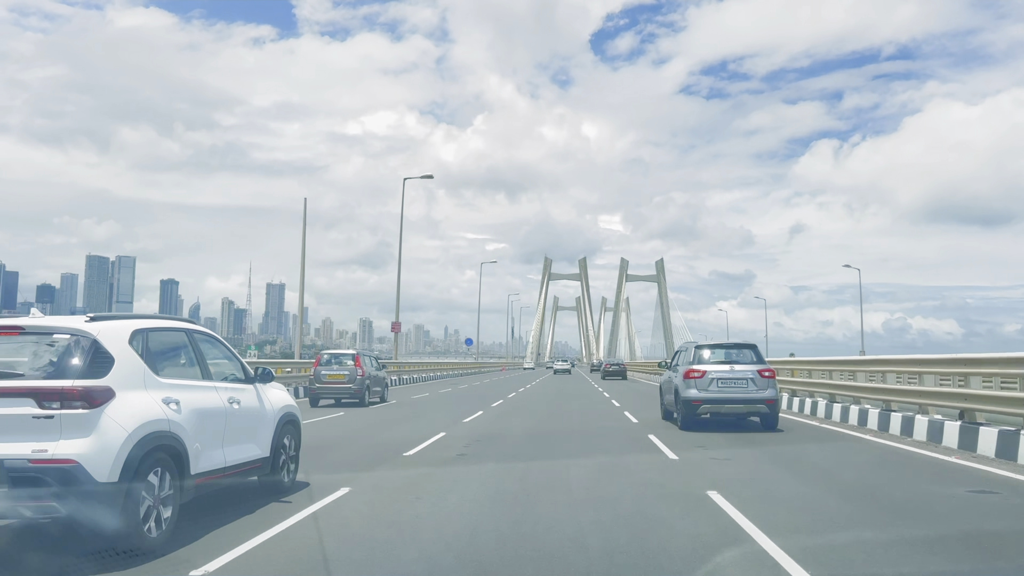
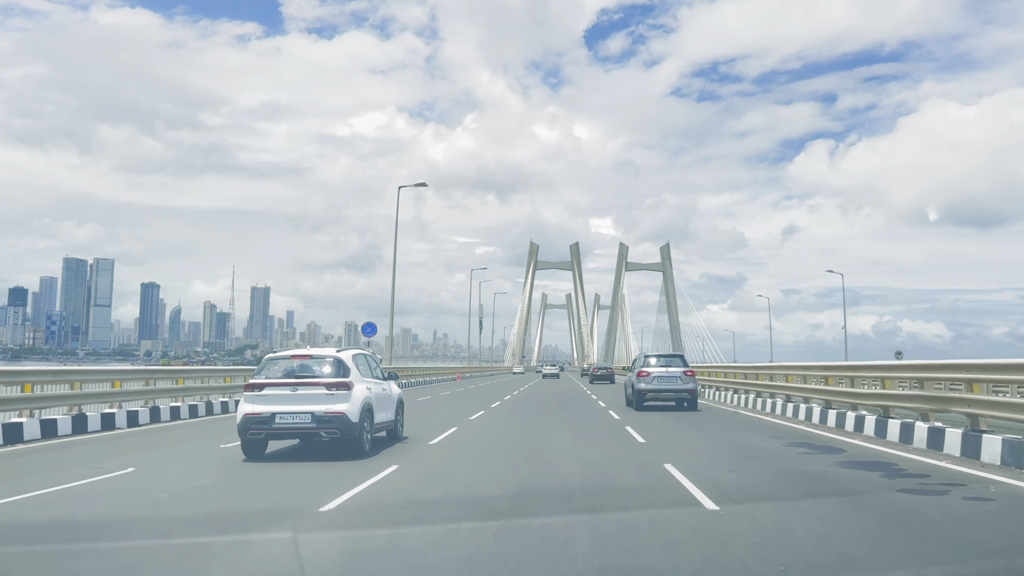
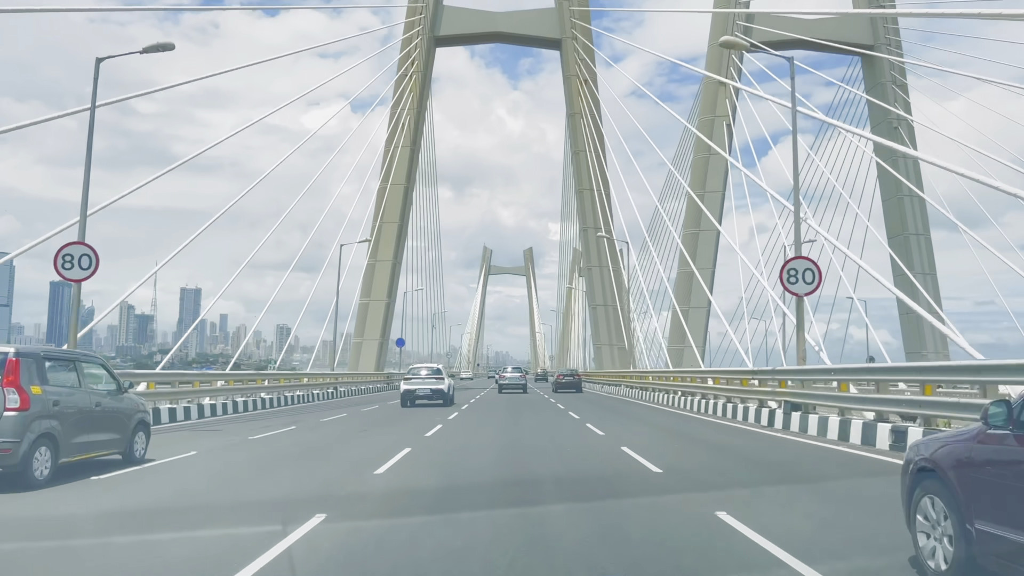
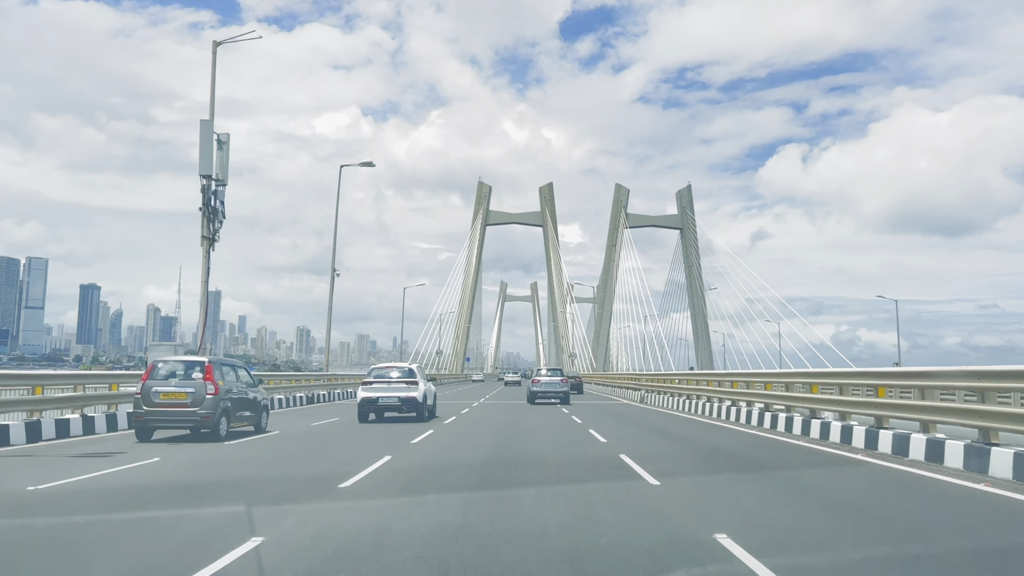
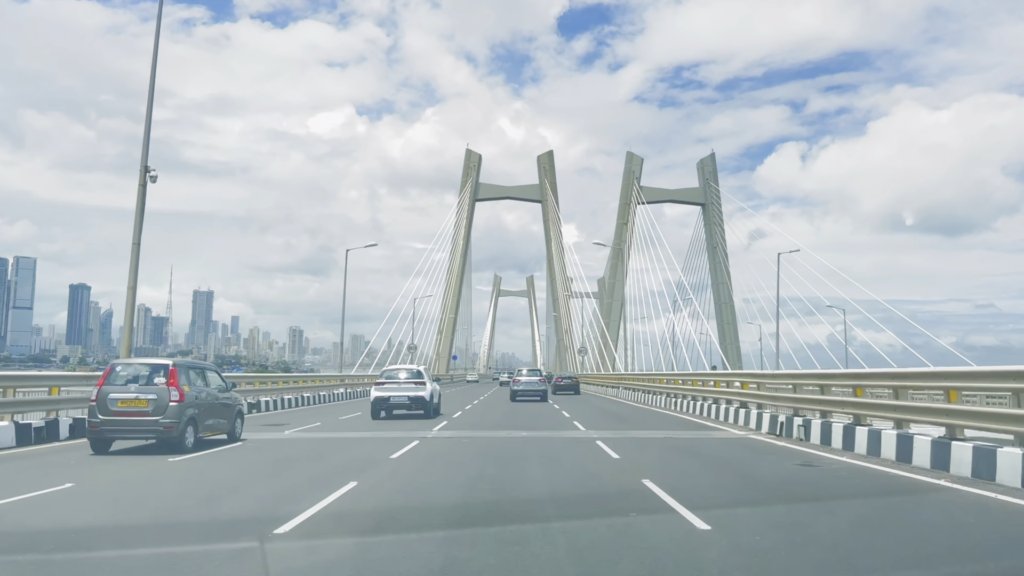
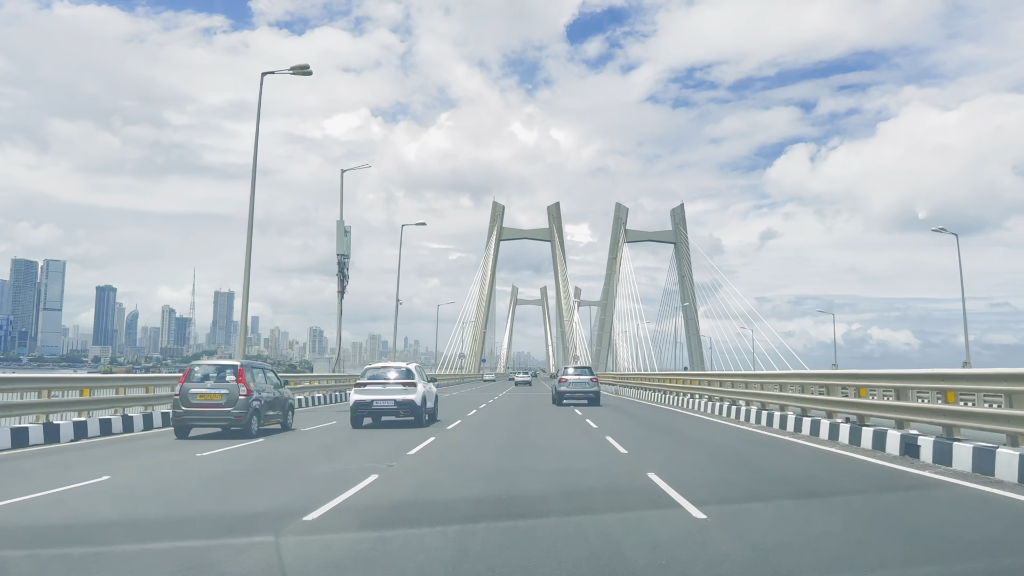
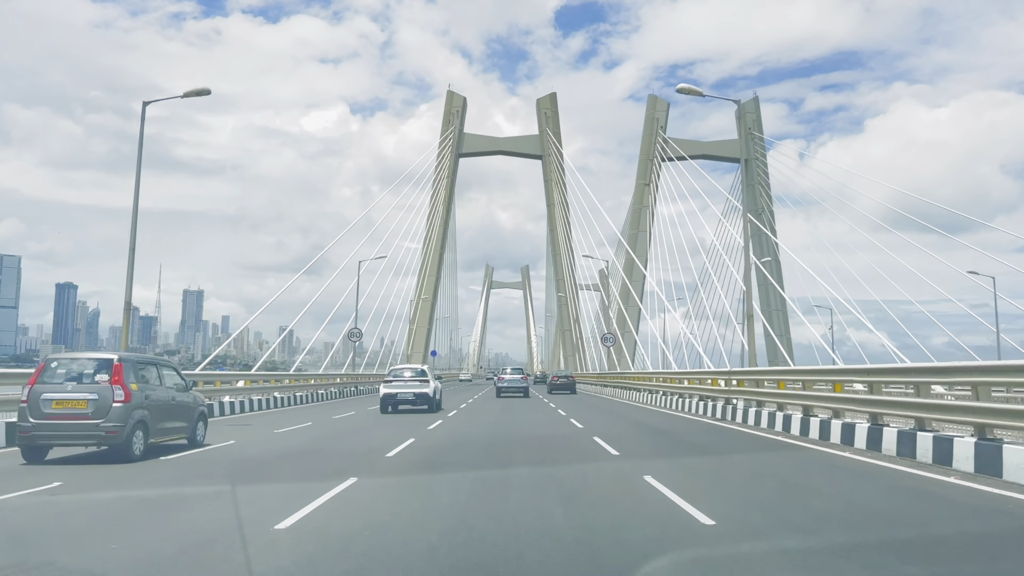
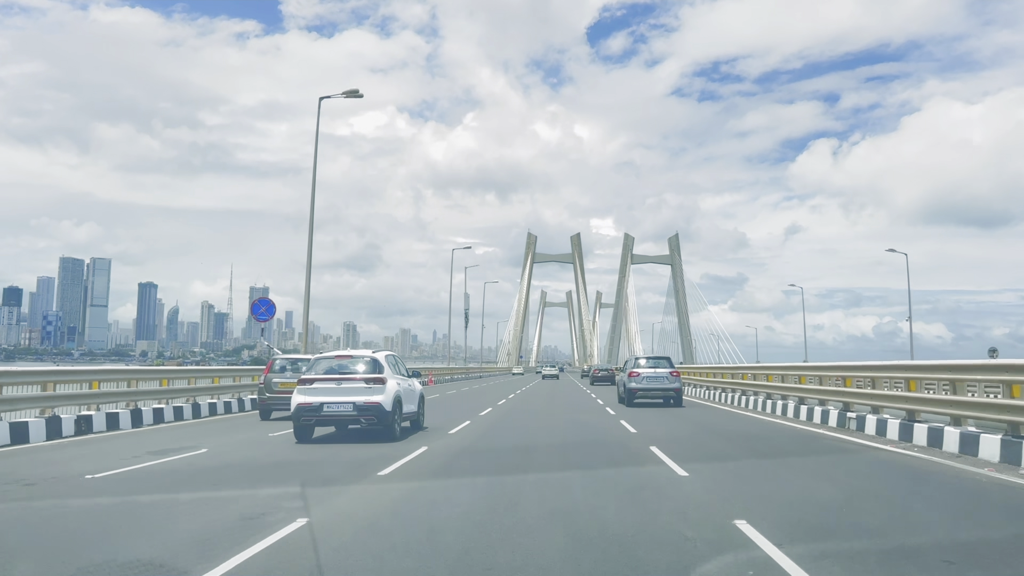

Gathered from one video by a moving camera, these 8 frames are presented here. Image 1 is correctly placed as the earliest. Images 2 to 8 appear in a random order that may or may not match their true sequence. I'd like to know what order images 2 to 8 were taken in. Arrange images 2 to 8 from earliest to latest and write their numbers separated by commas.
2, 8, 6, 4, 5, 7, 3
